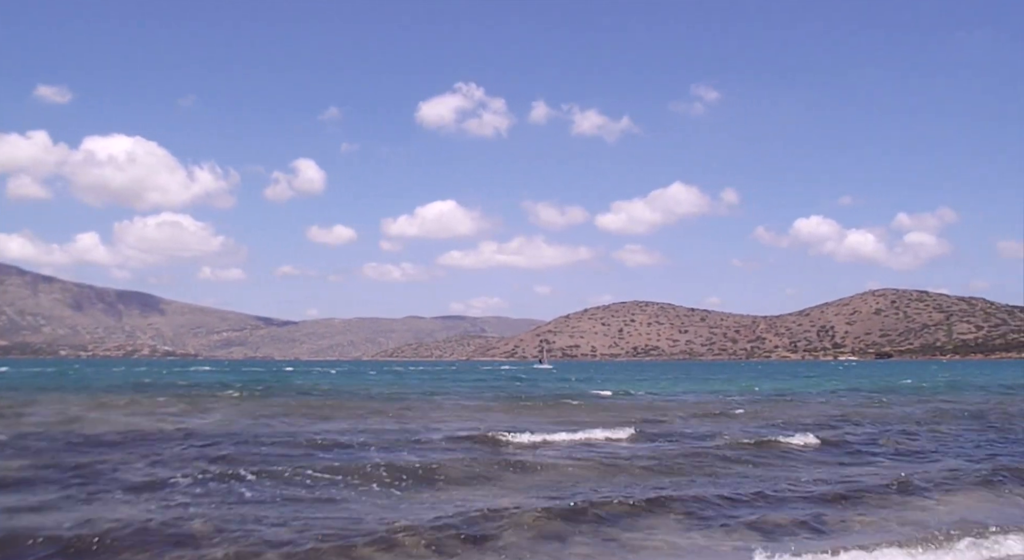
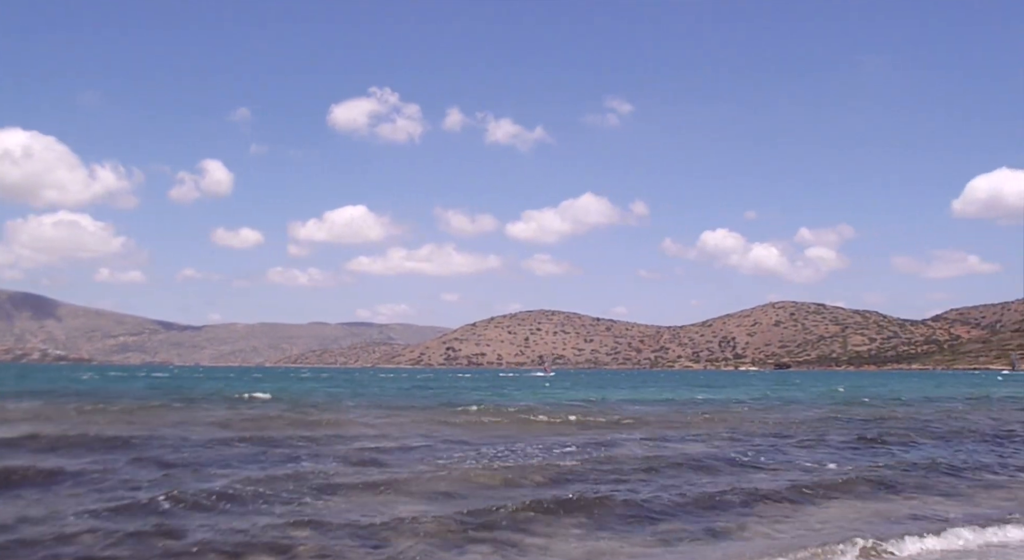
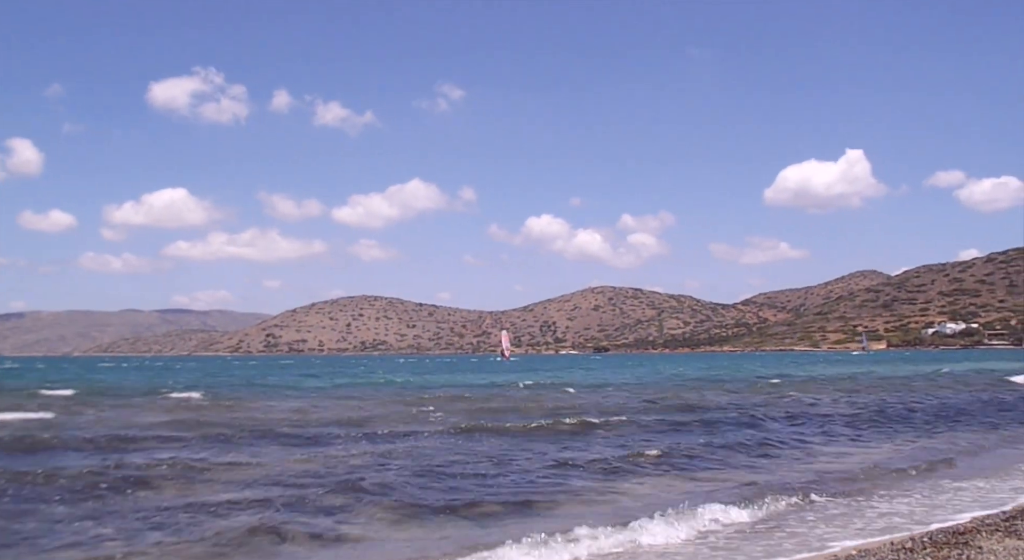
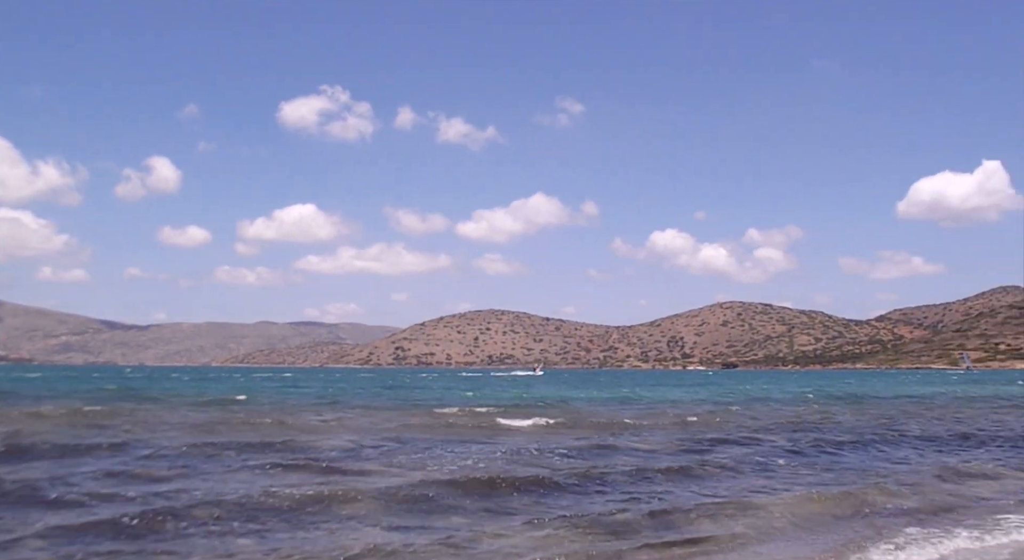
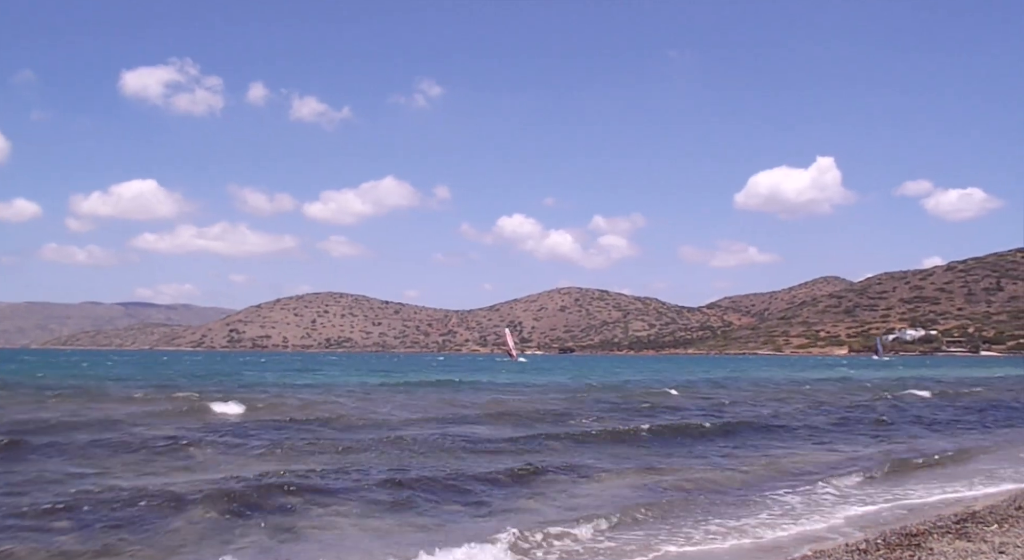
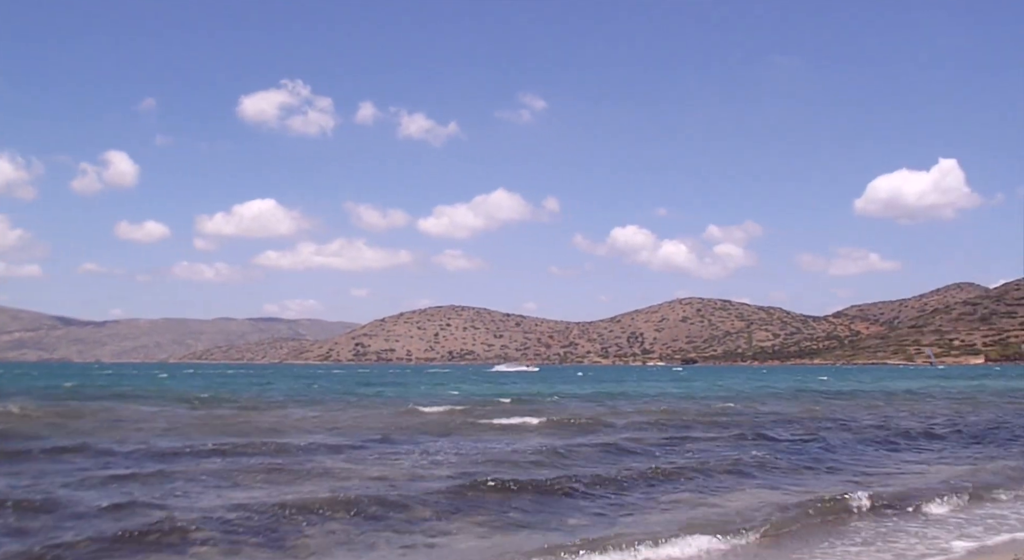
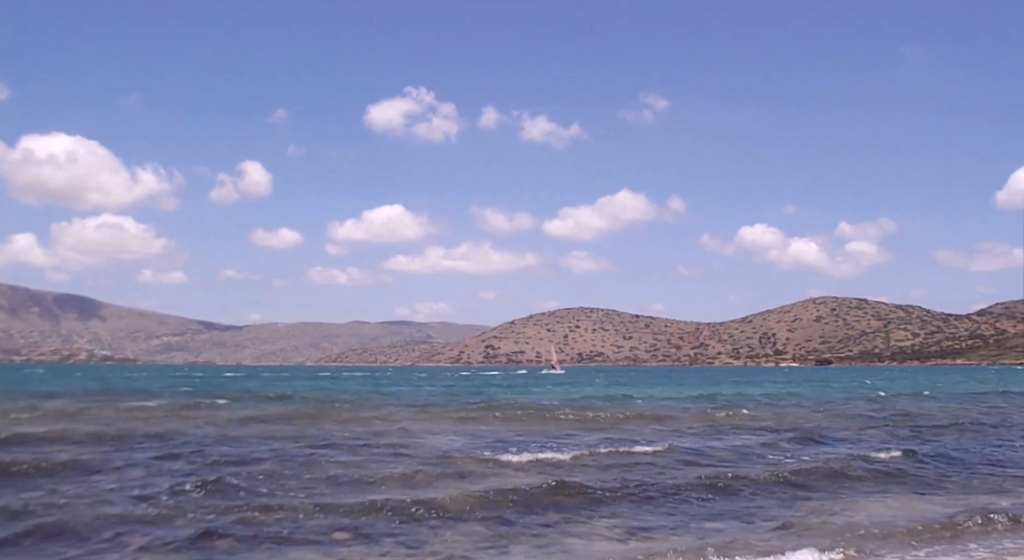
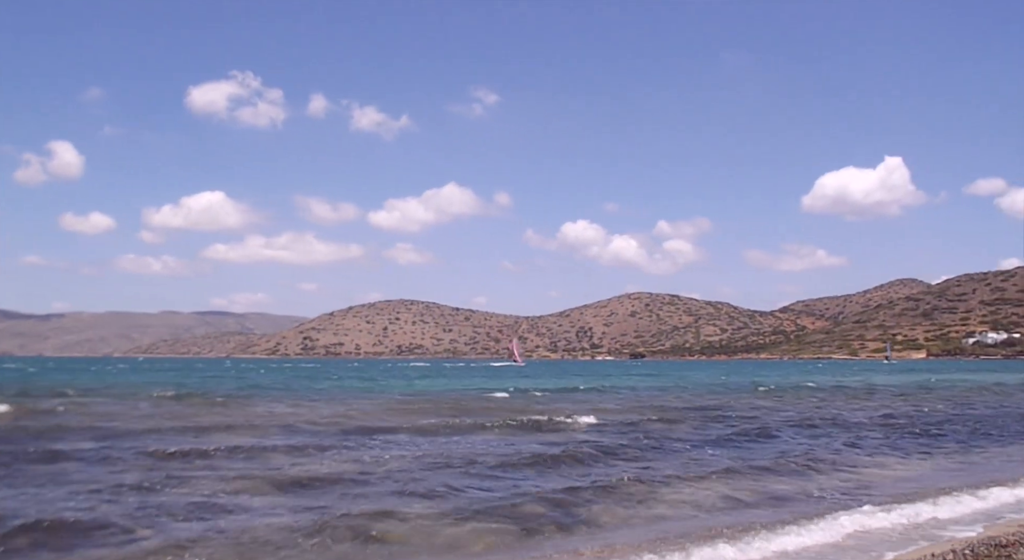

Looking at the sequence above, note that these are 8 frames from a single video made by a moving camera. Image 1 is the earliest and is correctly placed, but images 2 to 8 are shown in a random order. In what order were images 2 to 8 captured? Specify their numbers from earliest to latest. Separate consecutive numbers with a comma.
7, 2, 4, 6, 8, 3, 5
